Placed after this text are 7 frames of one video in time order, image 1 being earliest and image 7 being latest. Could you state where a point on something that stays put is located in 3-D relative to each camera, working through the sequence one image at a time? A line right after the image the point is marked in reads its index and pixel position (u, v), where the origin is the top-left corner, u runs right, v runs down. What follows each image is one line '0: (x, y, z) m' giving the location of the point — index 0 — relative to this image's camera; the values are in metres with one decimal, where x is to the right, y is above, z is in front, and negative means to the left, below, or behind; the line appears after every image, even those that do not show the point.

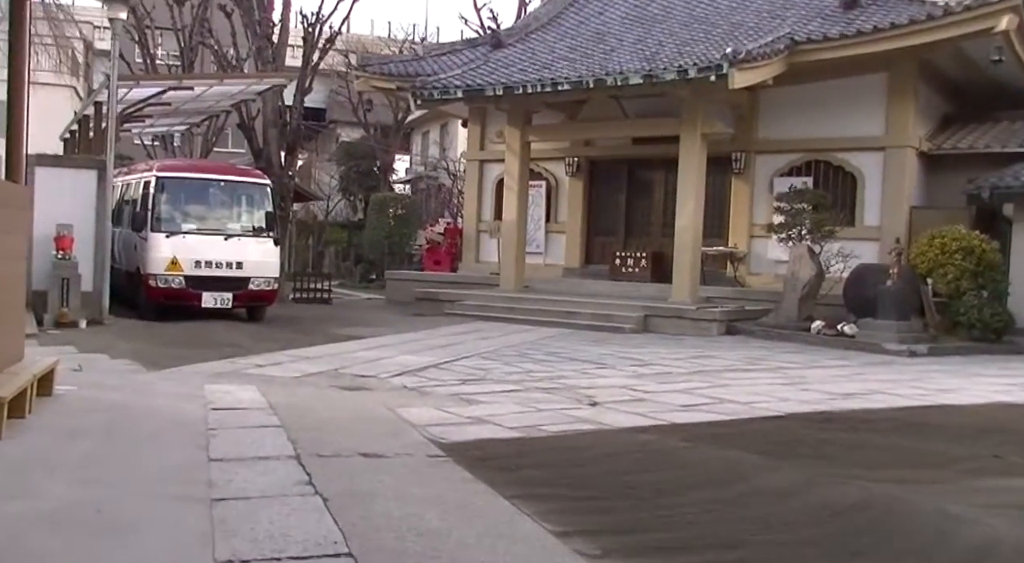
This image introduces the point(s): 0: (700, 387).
0: (+1.5, -0.9, +8.7) m
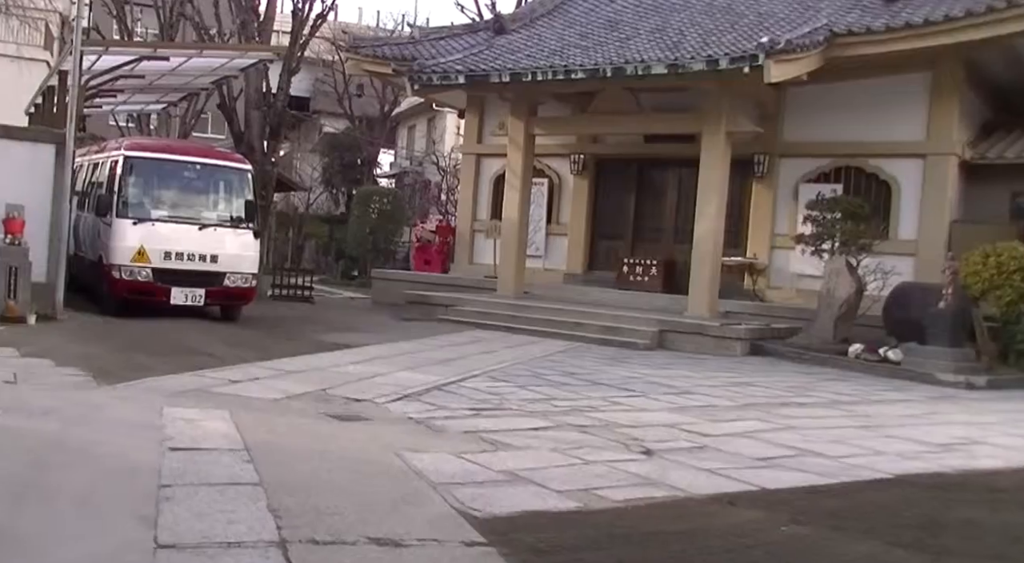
0: (+1.7, -1.0, +7.2) m
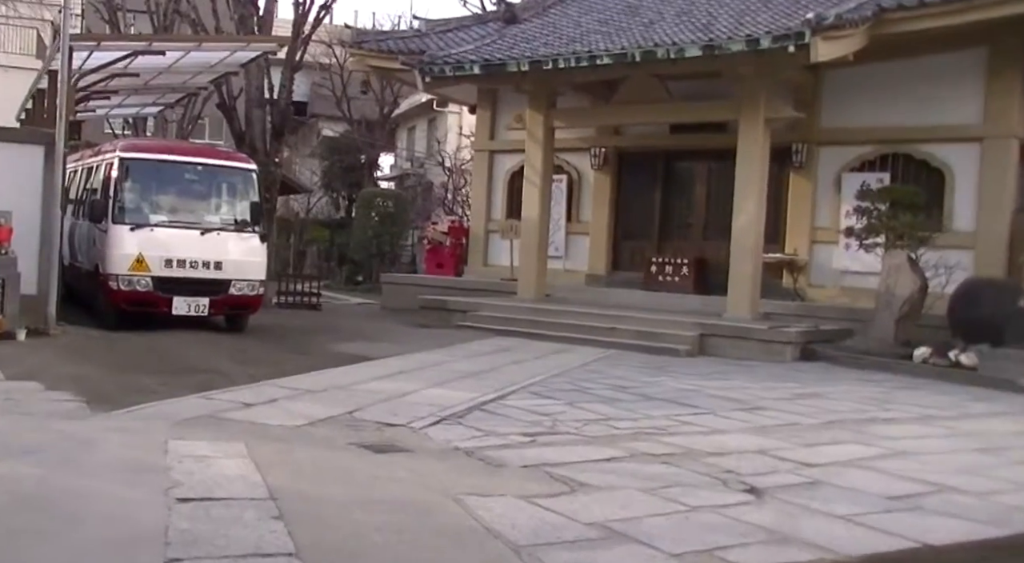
0: (+2.1, -1.0, +6.2) m
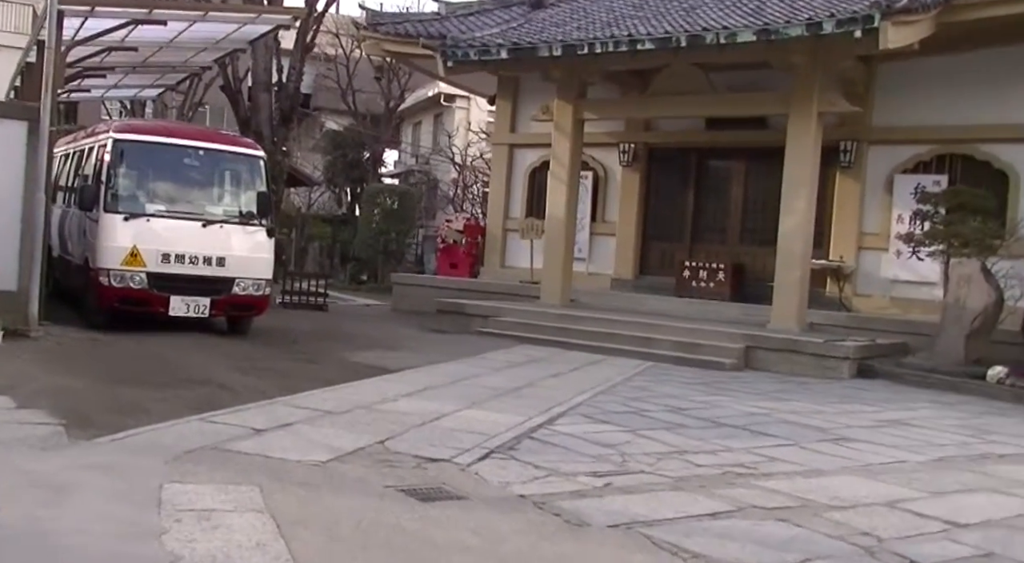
0: (+2.4, -1.1, +5.1) m
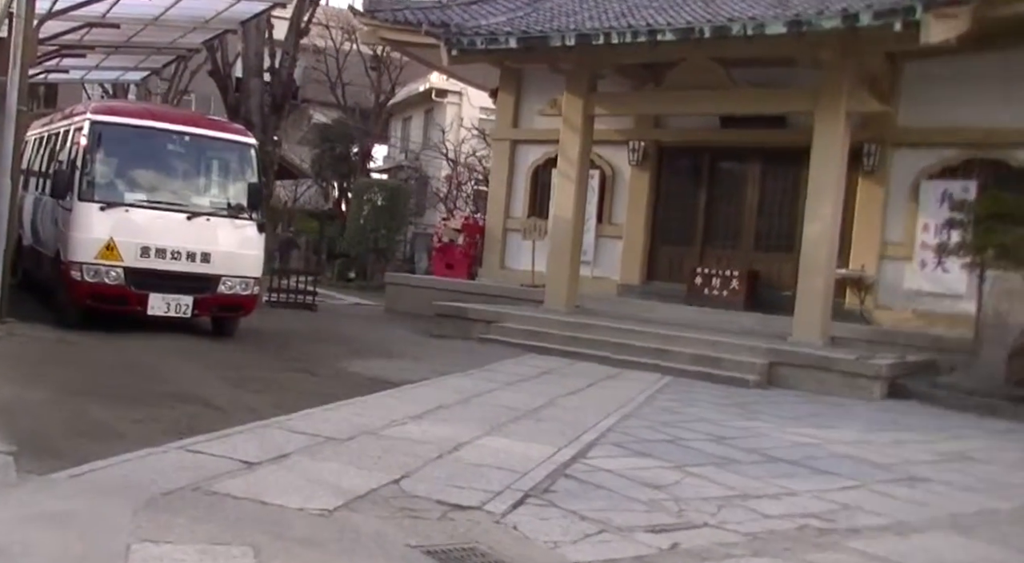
0: (+2.6, -1.2, +4.2) m
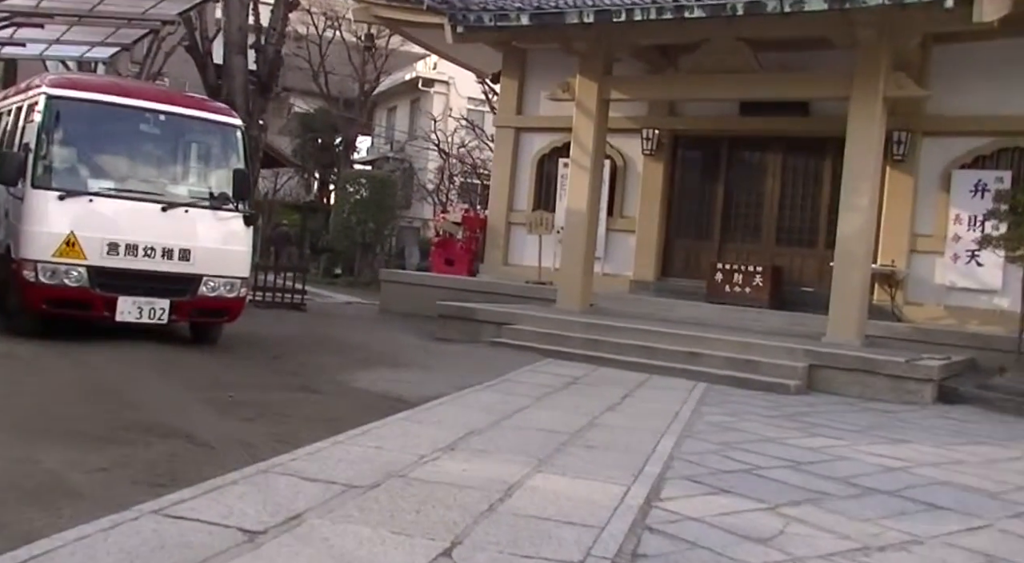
0: (+2.9, -1.2, +3.2) m
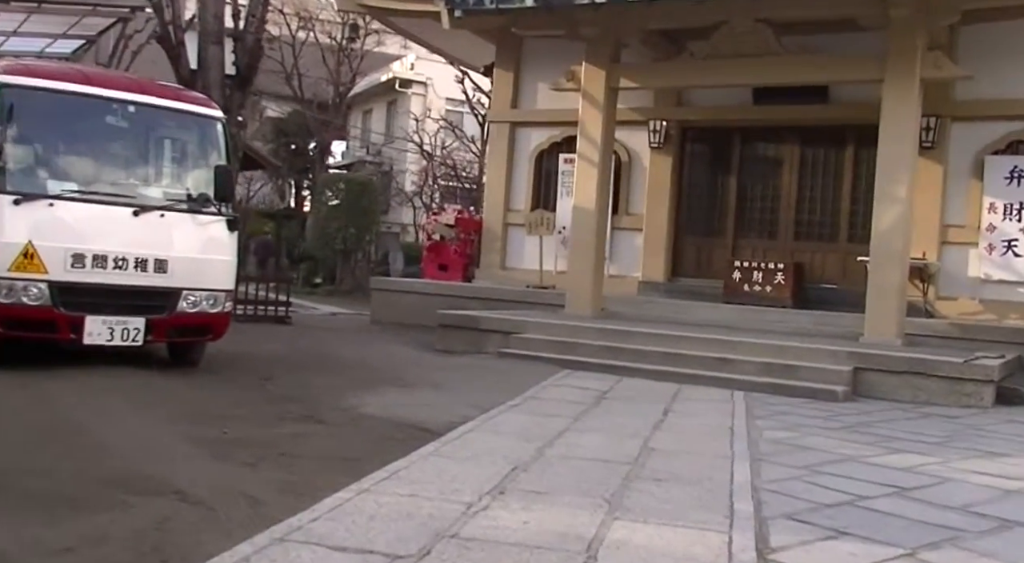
0: (+3.3, -1.1, +2.2) m
